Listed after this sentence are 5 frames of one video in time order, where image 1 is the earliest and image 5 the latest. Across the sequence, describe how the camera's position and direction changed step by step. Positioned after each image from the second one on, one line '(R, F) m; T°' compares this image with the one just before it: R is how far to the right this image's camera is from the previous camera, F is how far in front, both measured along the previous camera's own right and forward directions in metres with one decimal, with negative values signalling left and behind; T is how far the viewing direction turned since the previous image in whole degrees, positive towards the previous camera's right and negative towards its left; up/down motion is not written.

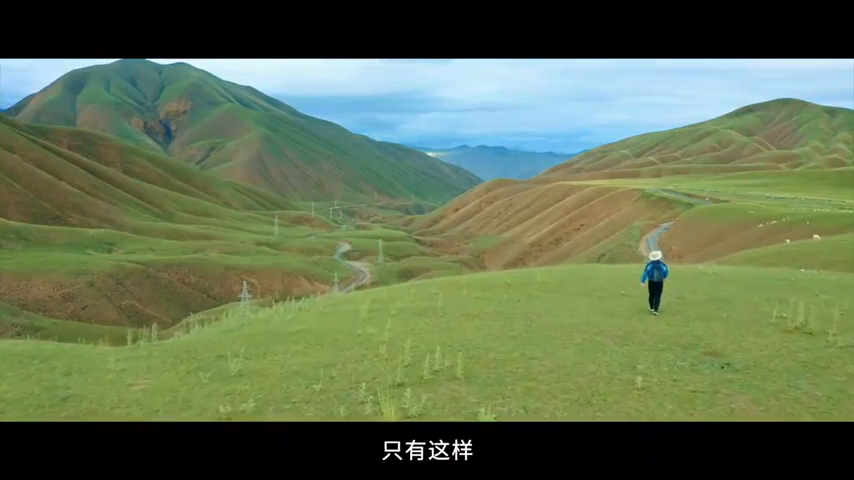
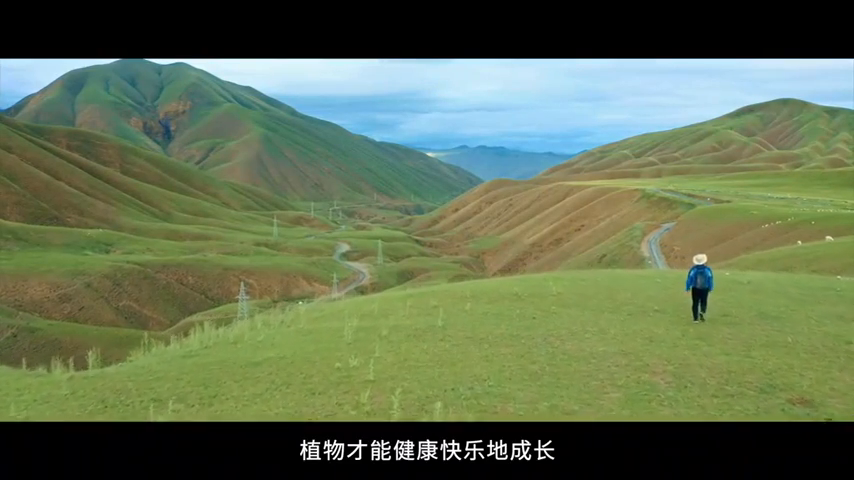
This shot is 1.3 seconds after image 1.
(0.0, +0.6) m; 0°
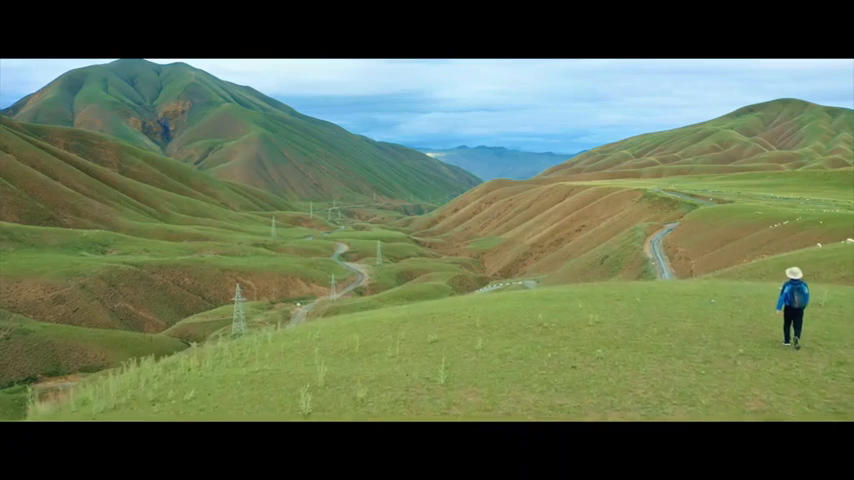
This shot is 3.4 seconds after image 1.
(0.0, +1.0) m; 0°
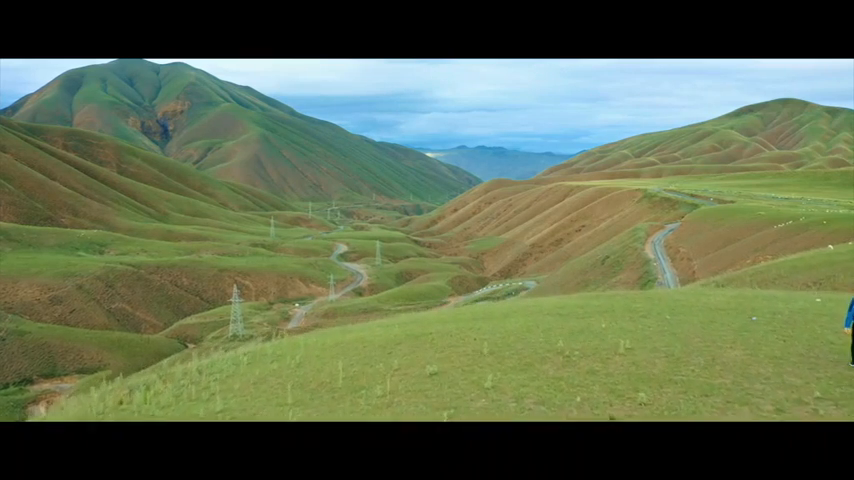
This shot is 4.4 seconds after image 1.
(0.0, +0.5) m; 0°
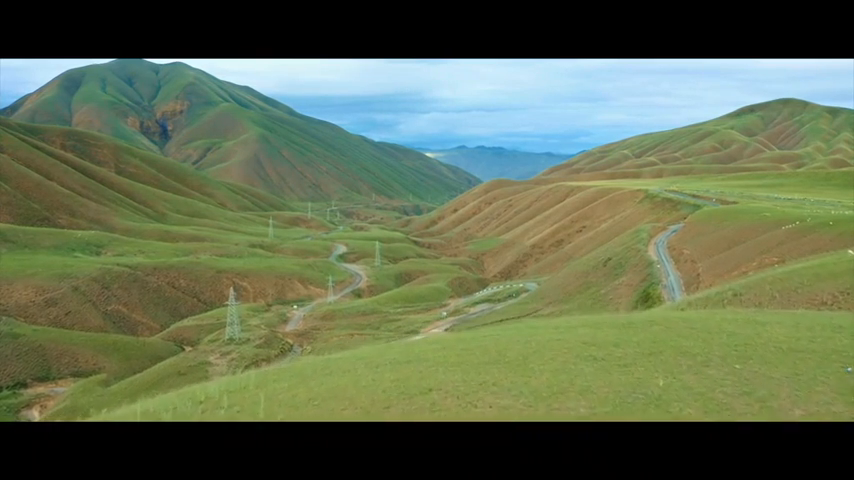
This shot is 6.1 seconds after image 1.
(0.0, +0.9) m; 0°
